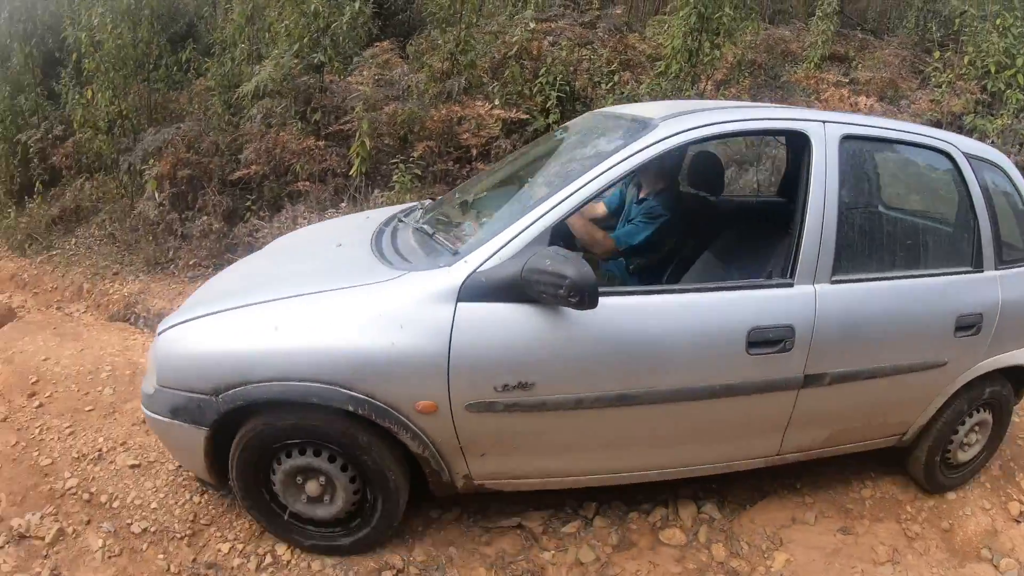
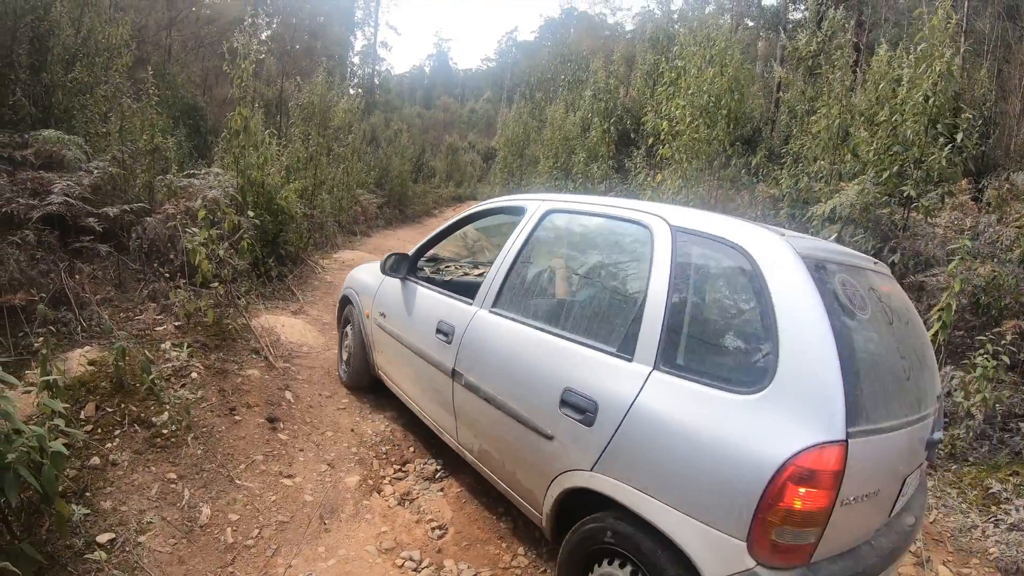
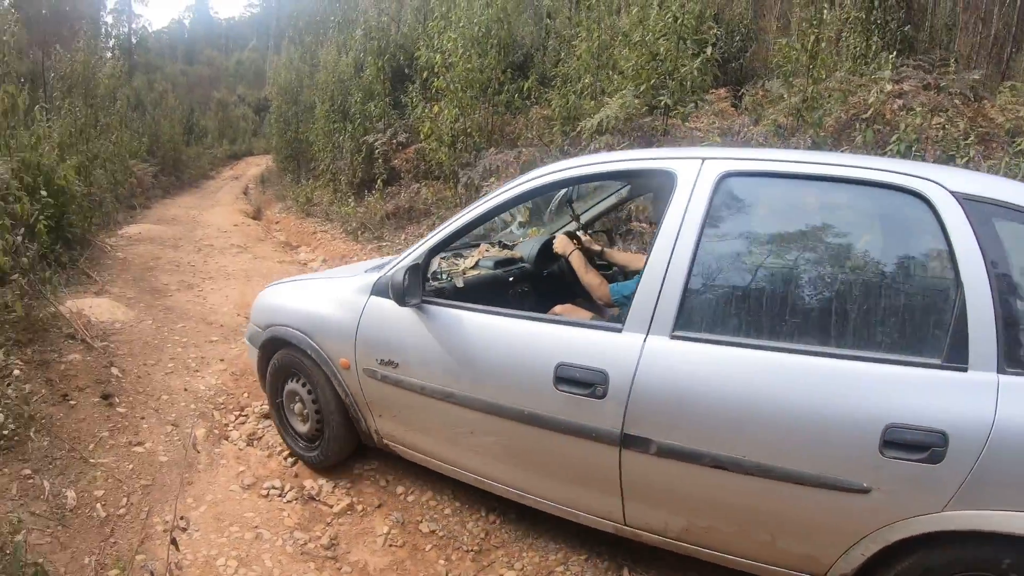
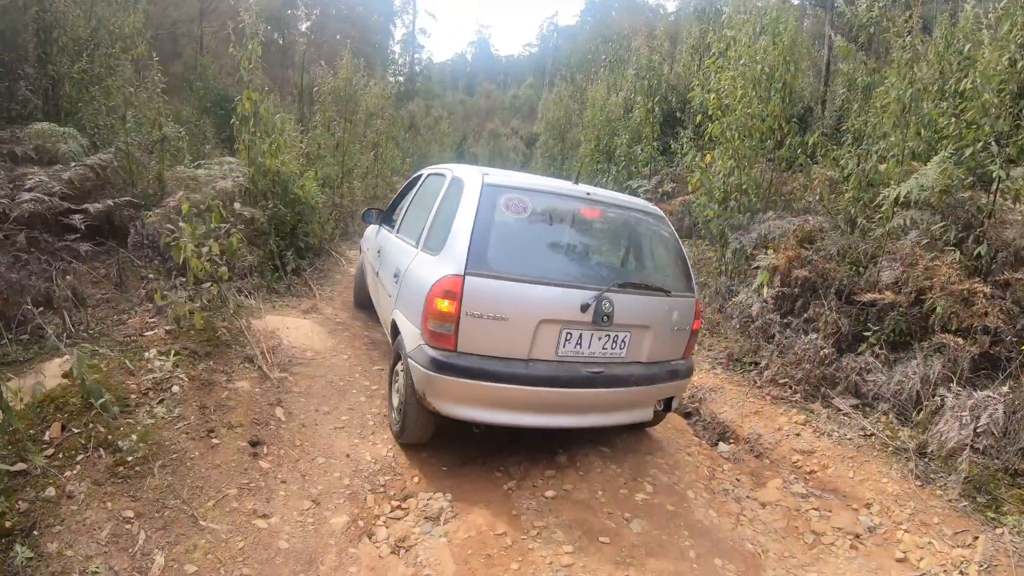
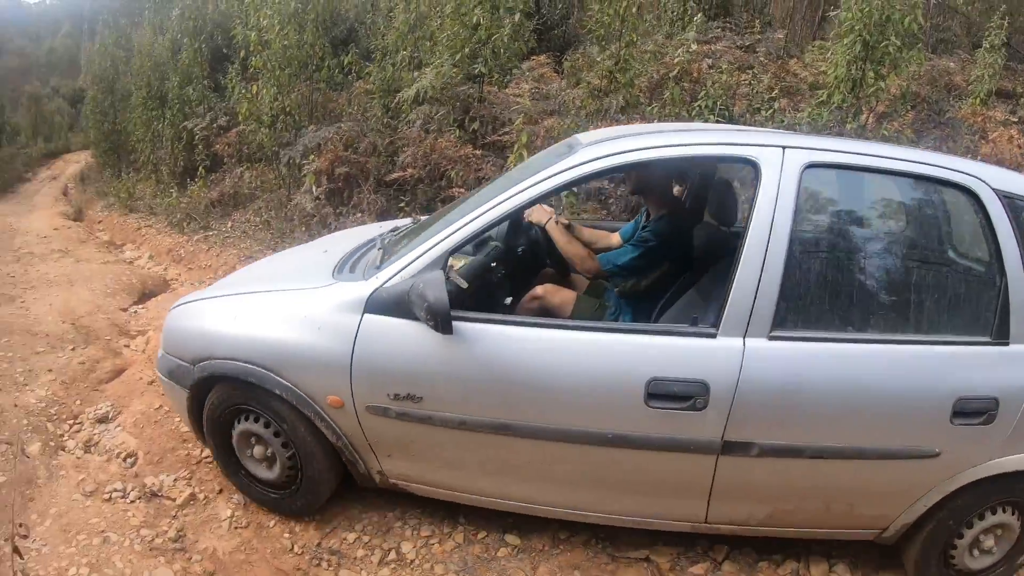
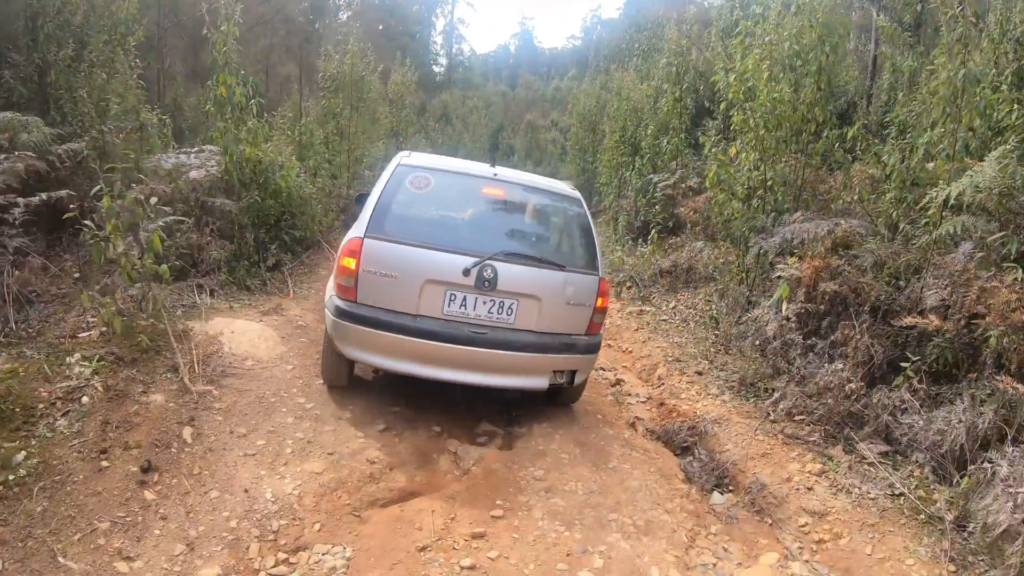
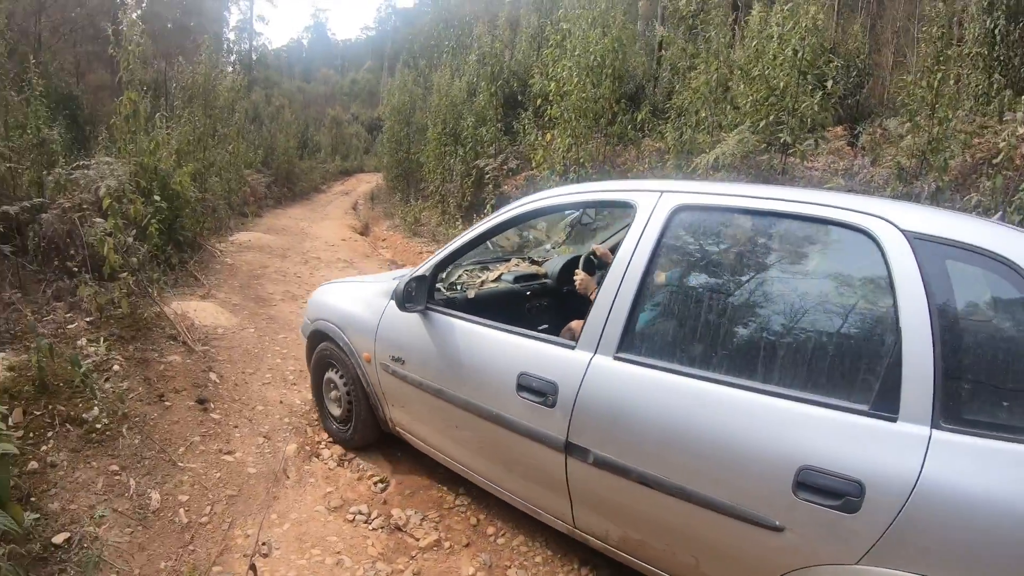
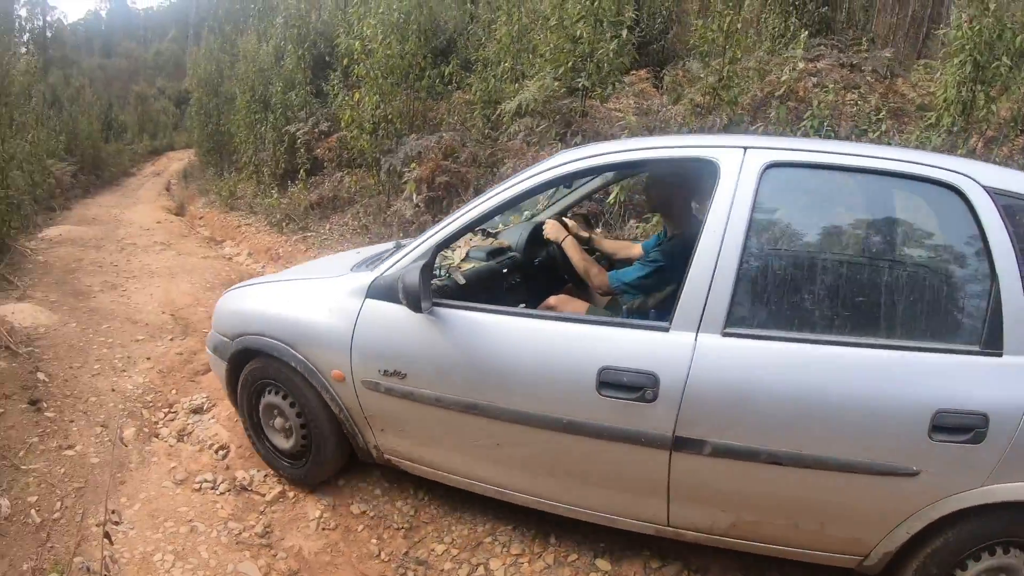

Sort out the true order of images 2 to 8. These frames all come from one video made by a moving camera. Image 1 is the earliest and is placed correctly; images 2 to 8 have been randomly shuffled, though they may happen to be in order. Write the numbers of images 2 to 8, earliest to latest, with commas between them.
5, 8, 3, 7, 2, 4, 6
